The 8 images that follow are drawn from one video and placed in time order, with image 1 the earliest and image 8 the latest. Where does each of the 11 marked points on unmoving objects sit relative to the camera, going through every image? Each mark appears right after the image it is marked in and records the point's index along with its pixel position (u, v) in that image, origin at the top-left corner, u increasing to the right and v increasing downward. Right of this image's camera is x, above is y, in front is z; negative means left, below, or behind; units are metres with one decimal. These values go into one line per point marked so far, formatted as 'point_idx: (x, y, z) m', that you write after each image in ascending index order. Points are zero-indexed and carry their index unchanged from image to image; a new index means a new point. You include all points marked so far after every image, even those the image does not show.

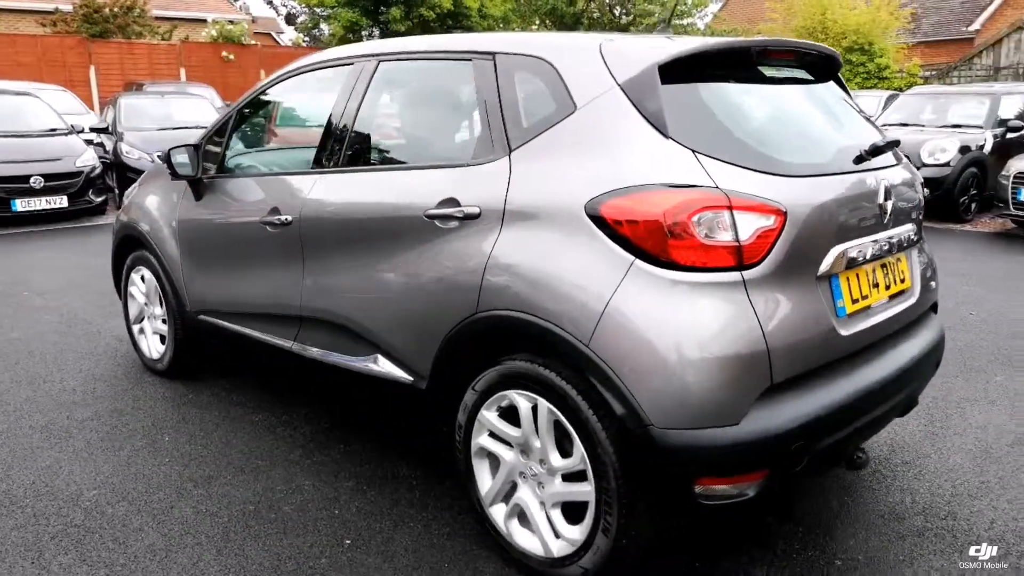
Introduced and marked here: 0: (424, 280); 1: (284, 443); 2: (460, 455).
0: (-0.3, 0.0, +2.8) m
1: (-1.1, -0.7, +3.7) m
2: (-0.2, -0.6, +2.8) m
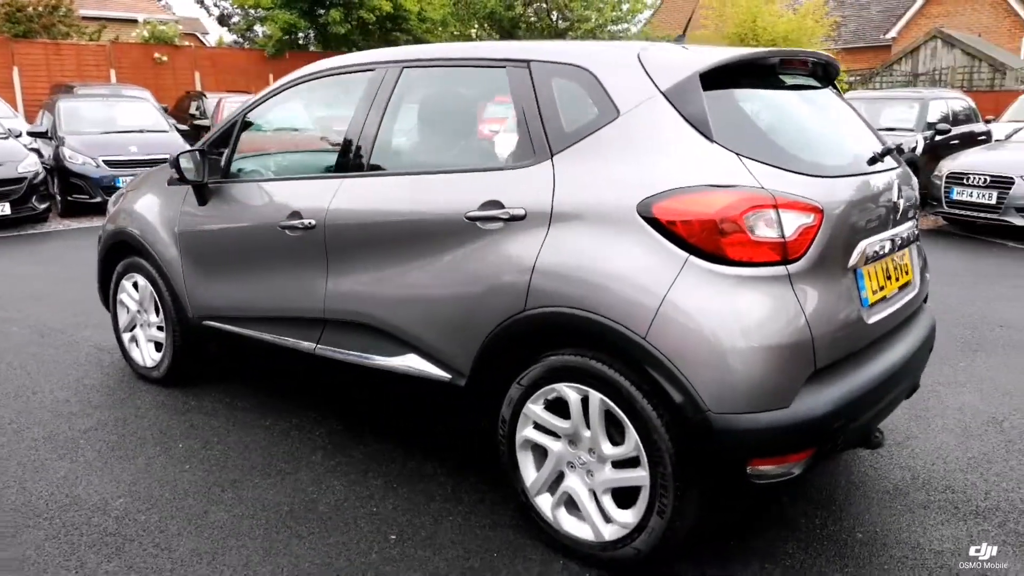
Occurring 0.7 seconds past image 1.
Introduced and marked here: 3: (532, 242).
0: (-0.2, 0.0, +2.9) m
1: (-1.0, -0.8, +3.7) m
2: (0.0, -0.6, +2.9) m
3: (+0.1, +0.2, +2.7) m
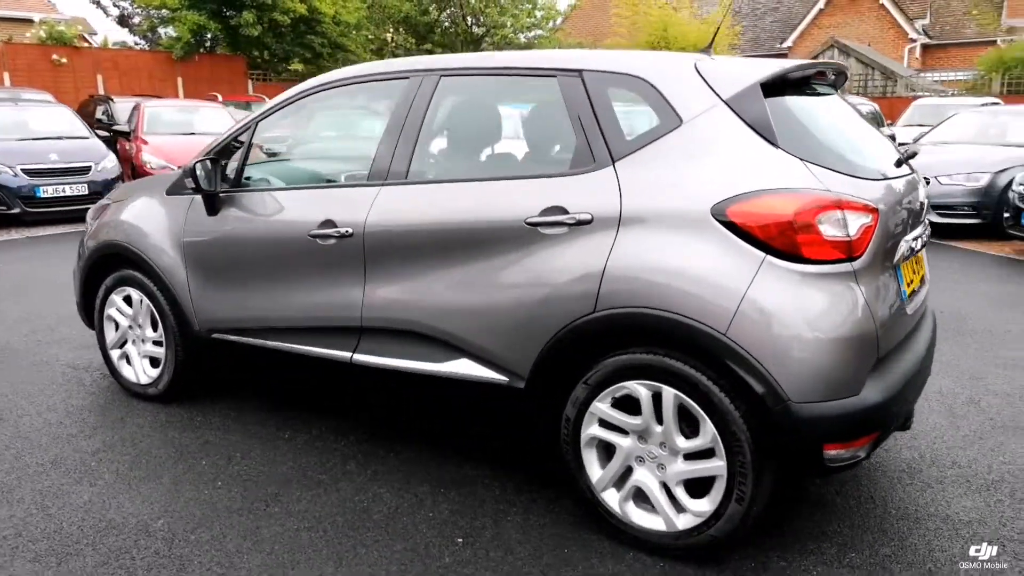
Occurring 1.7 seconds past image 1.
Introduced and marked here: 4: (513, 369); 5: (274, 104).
0: (+0.1, 0.0, +2.9) m
1: (-0.8, -0.8, +3.6) m
2: (+0.2, -0.6, +2.9) m
3: (+0.3, +0.2, +2.8) m
4: (0.0, -0.3, +3.0) m
5: (-1.2, +0.9, +3.9) m
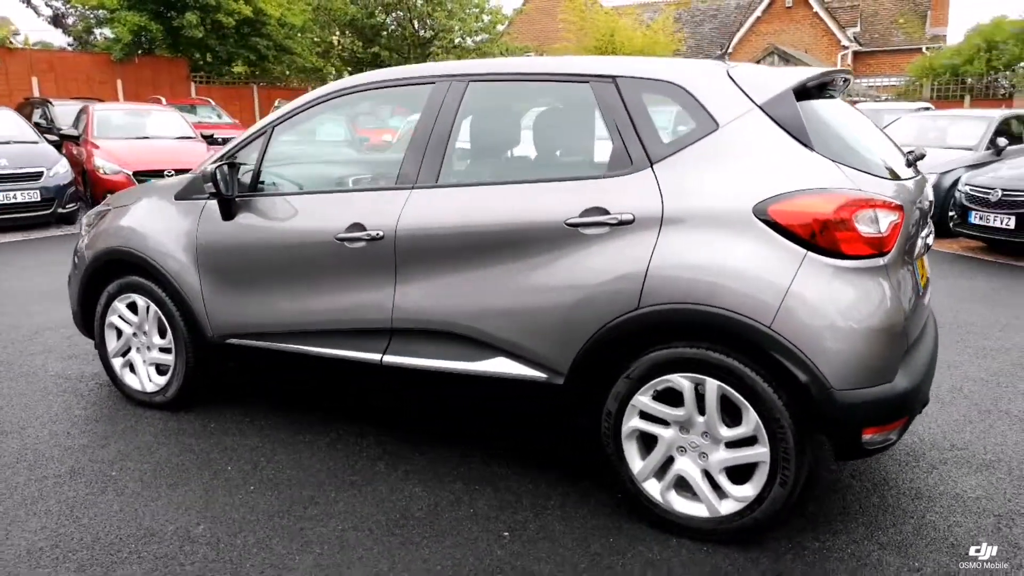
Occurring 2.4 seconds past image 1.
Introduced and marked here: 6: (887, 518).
0: (+0.2, 0.0, +3.0) m
1: (-0.7, -0.8, +3.7) m
2: (+0.4, -0.6, +3.0) m
3: (+0.5, +0.2, +2.9) m
4: (+0.2, -0.3, +3.1) m
5: (-1.1, +0.9, +3.9) m
6: (+1.5, -0.9, +3.1) m
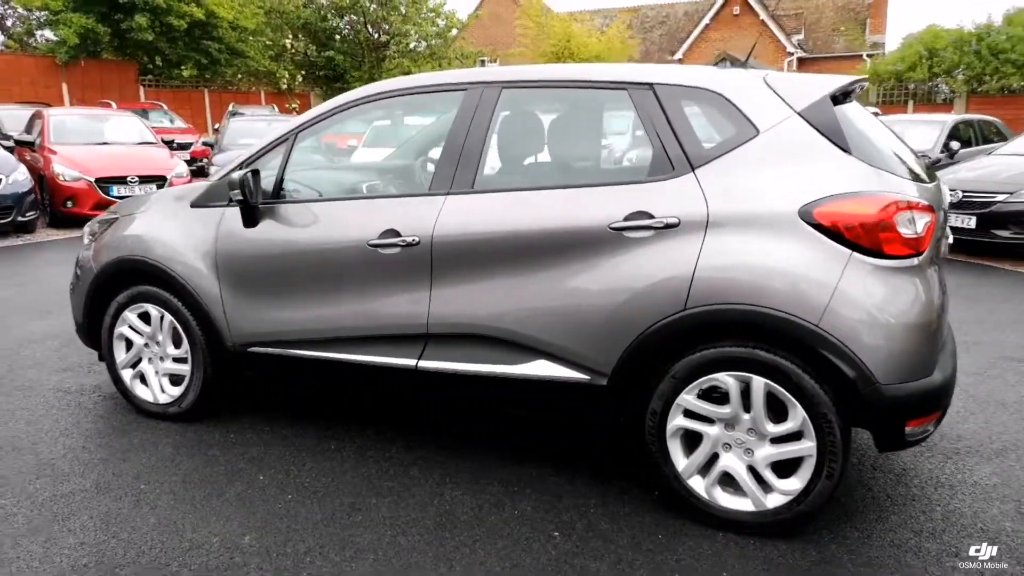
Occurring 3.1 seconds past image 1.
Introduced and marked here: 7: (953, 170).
0: (+0.4, 0.0, +3.1) m
1: (-0.6, -0.8, +3.7) m
2: (+0.6, -0.6, +3.1) m
3: (+0.7, +0.2, +2.9) m
4: (+0.3, -0.3, +3.2) m
5: (-1.0, +0.9, +3.8) m
6: (+1.7, -0.9, +3.2) m
7: (+5.6, +1.5, +9.7) m
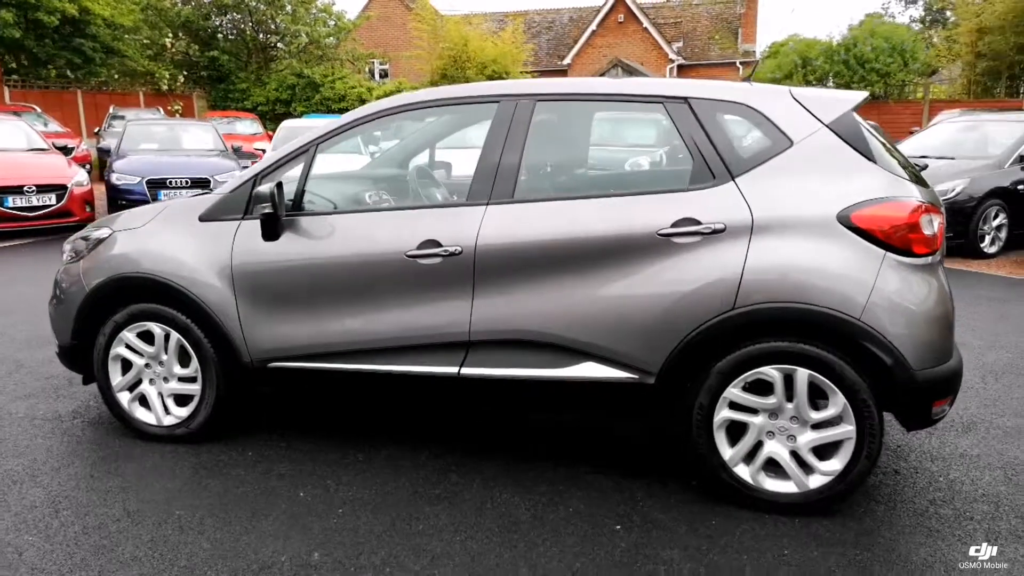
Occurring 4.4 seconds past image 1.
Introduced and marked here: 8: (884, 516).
0: (+0.6, 0.0, +3.3) m
1: (-0.4, -0.9, +3.7) m
2: (+0.8, -0.6, +3.3) m
3: (+0.9, +0.1, +3.2) m
4: (+0.6, -0.3, +3.3) m
5: (-0.9, +0.8, +3.8) m
6: (+1.9, -0.9, +3.6) m
7: (+4.7, +1.6, +10.6) m
8: (+1.6, -1.0, +3.3) m
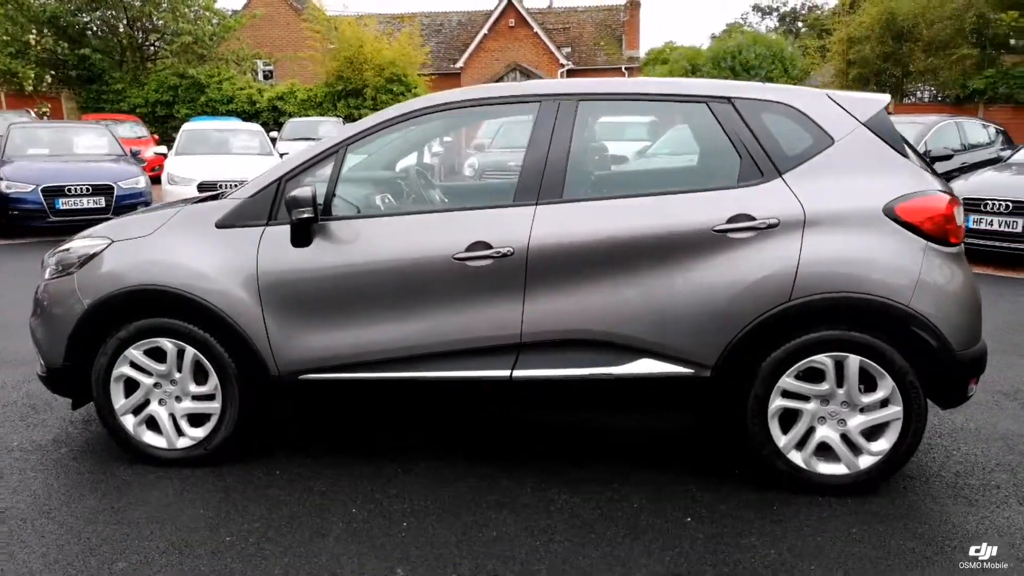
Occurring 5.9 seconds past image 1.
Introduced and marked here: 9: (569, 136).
0: (+0.9, 0.0, +3.3) m
1: (-0.2, -0.9, +3.6) m
2: (+1.1, -0.6, +3.4) m
3: (+1.2, +0.2, +3.3) m
4: (+0.8, -0.3, +3.4) m
5: (-0.7, +0.8, +3.7) m
6: (+2.1, -0.8, +3.8) m
7: (+3.8, +1.7, +11.2) m
8: (+1.8, -0.9, +3.5) m
9: (+0.2, +0.7, +3.5) m
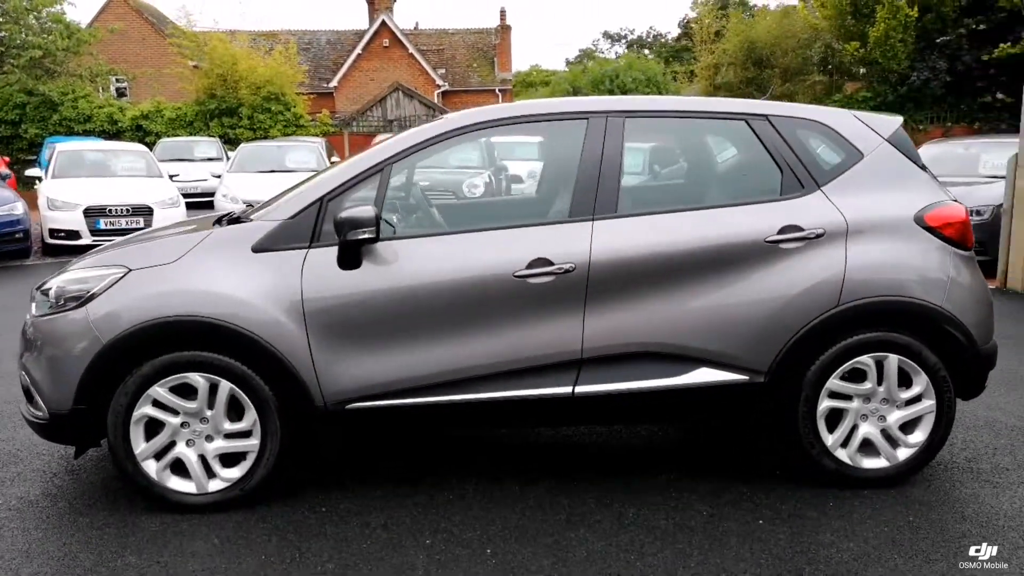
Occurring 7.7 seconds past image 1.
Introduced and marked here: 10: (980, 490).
0: (+1.2, 0.0, +3.5) m
1: (+0.1, -1.0, +3.5) m
2: (+1.3, -0.6, +3.6) m
3: (+1.4, +0.2, +3.5) m
4: (+1.1, -0.4, +3.5) m
5: (-0.5, +0.7, +3.5) m
6: (+2.3, -0.8, +4.2) m
7: (+2.6, +1.5, +11.8) m
8: (+2.1, -0.9, +3.8) m
9: (+0.5, +0.6, +3.6) m
10: (+2.2, -0.9, +3.6) m
